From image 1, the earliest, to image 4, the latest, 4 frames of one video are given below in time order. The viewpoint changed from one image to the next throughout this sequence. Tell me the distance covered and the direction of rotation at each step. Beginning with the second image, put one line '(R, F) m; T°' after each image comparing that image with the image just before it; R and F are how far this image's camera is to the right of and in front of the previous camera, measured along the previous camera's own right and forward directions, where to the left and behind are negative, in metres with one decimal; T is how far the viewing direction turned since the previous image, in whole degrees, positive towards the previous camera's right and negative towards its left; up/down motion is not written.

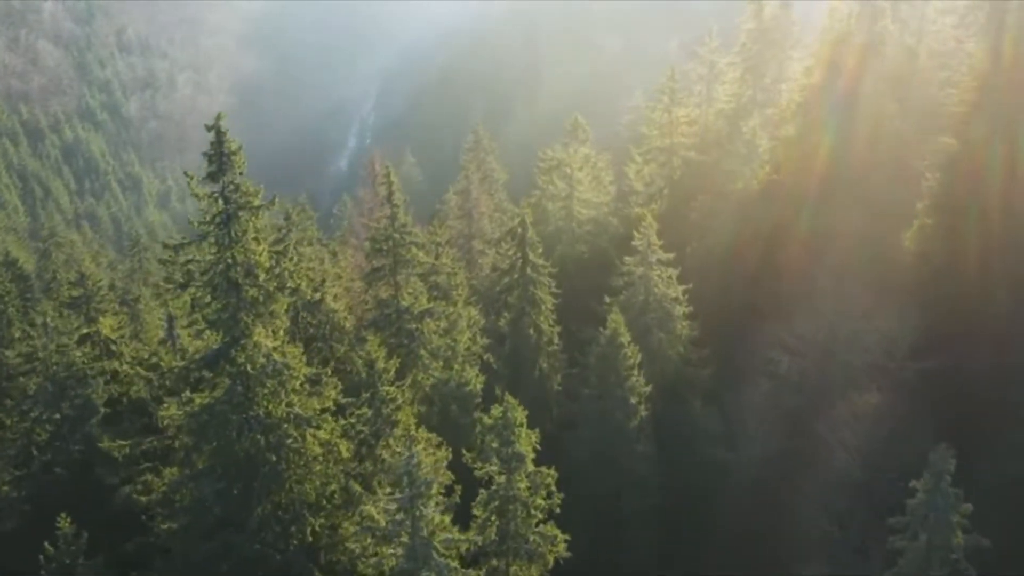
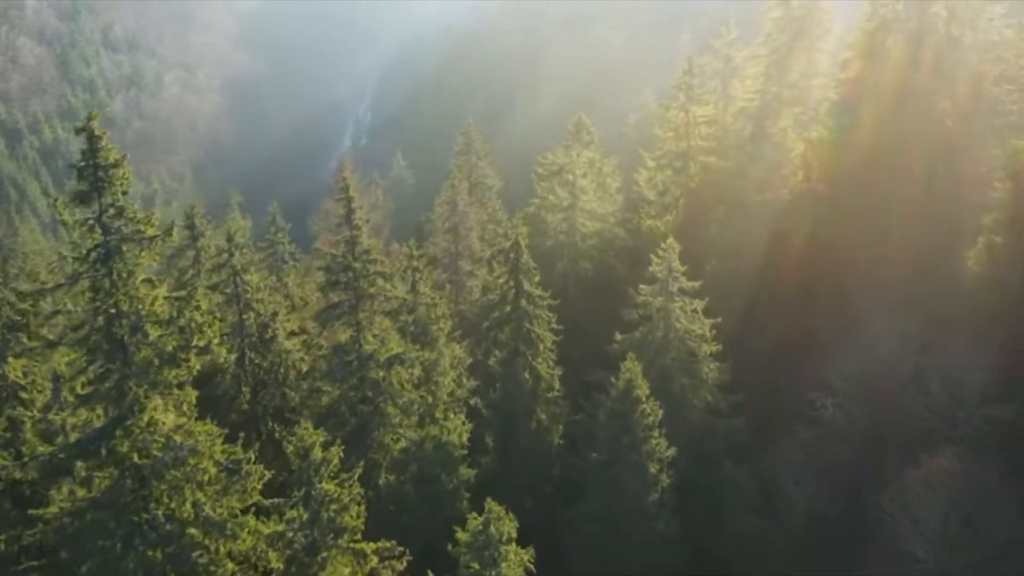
(+0.3, +5.6) m; 0°
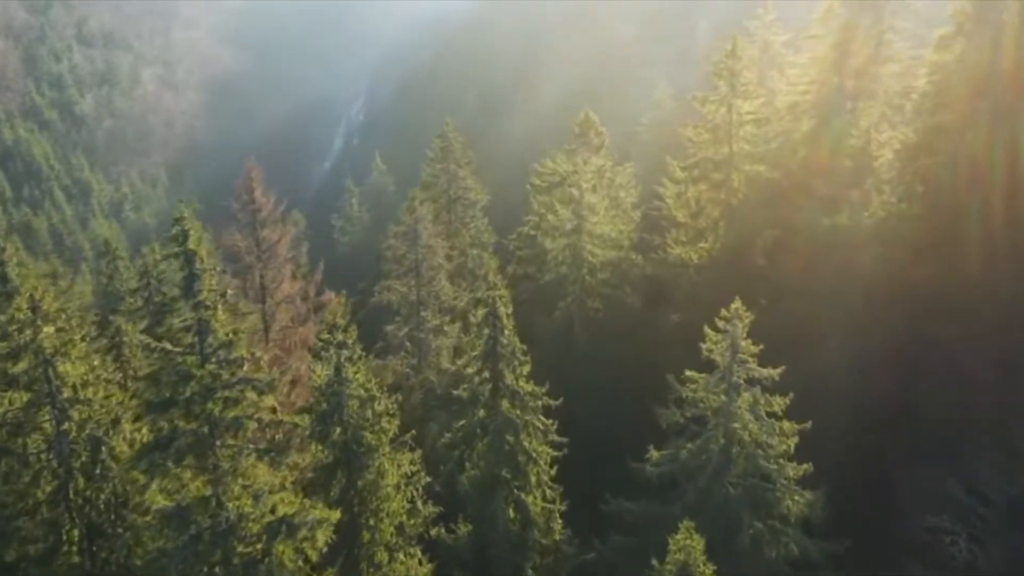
(+0.5, +9.6) m; 0°
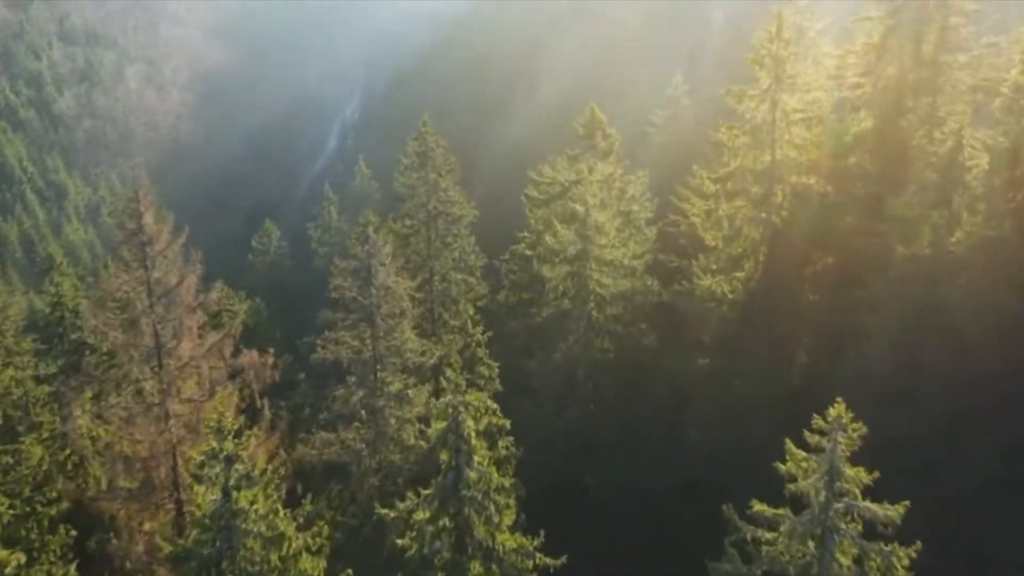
(+0.3, +6.1) m; 0°
